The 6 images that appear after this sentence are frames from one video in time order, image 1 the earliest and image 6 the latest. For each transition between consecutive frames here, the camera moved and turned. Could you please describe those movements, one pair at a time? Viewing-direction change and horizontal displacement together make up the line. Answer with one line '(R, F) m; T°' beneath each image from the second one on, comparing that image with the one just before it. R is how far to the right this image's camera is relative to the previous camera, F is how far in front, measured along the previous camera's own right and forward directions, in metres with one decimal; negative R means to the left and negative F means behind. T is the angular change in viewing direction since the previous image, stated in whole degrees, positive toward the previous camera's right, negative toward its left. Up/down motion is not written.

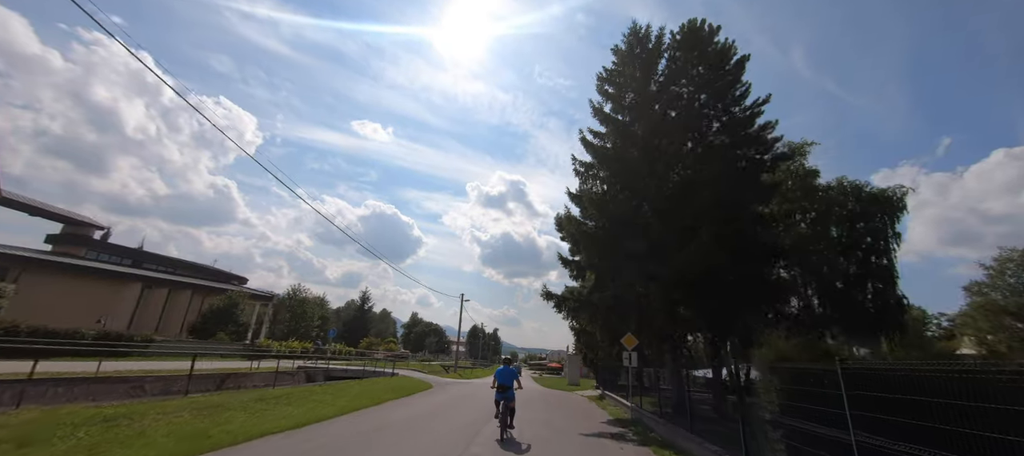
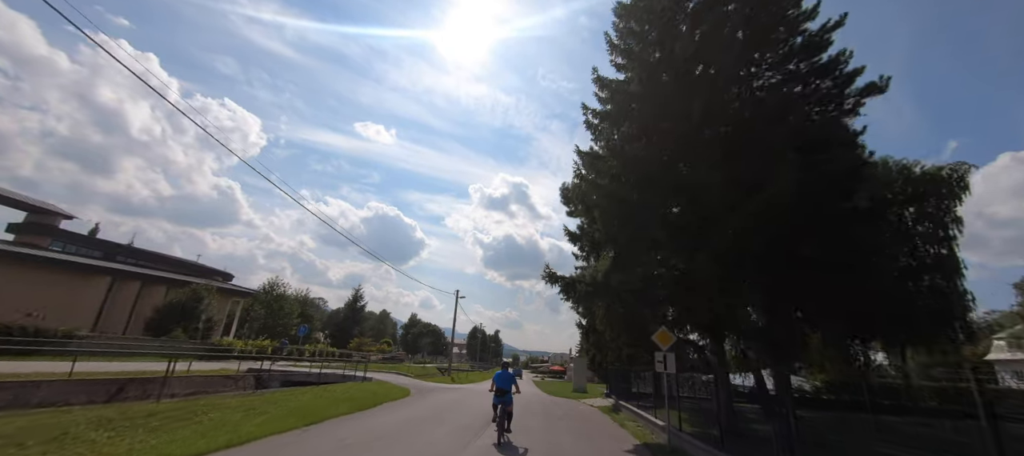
(+0.3, +3.4) m; 0°
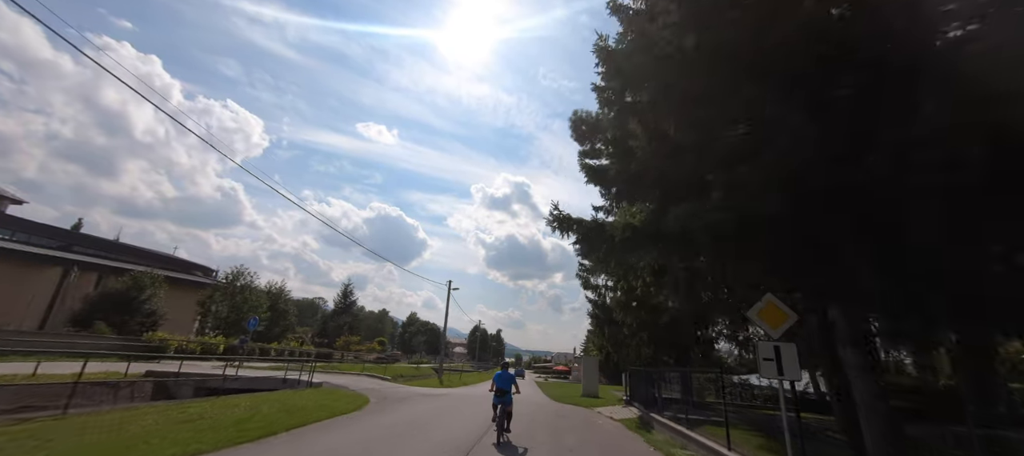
(+0.3, +4.2) m; 0°
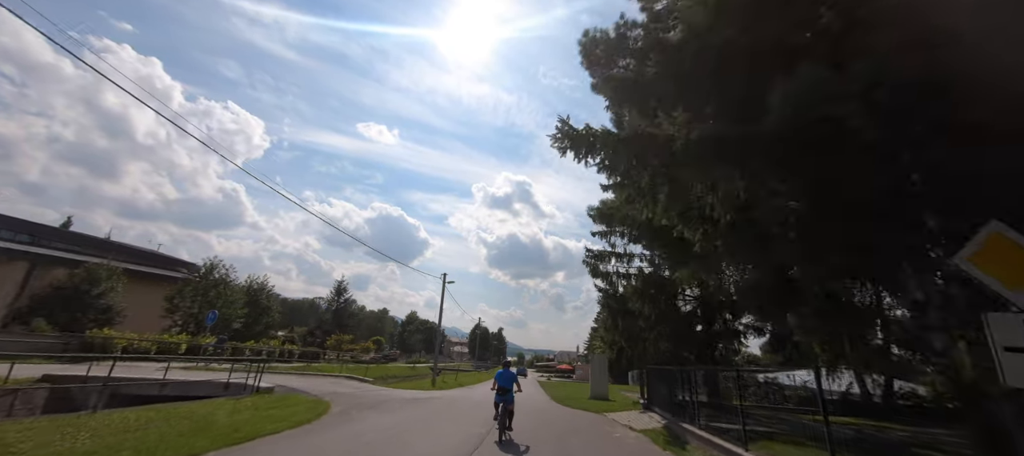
(+0.2, +2.5) m; 0°
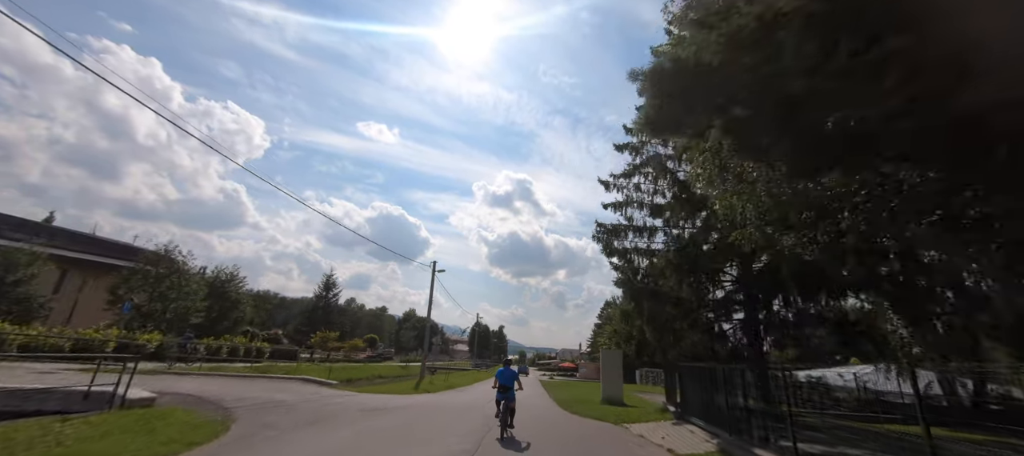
(+0.3, +3.3) m; 0°
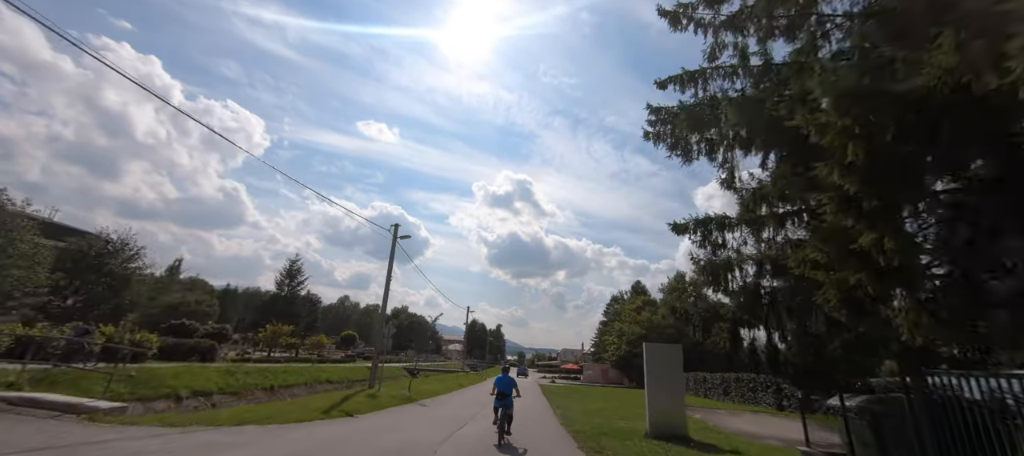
(+0.5, +7.5) m; 0°
